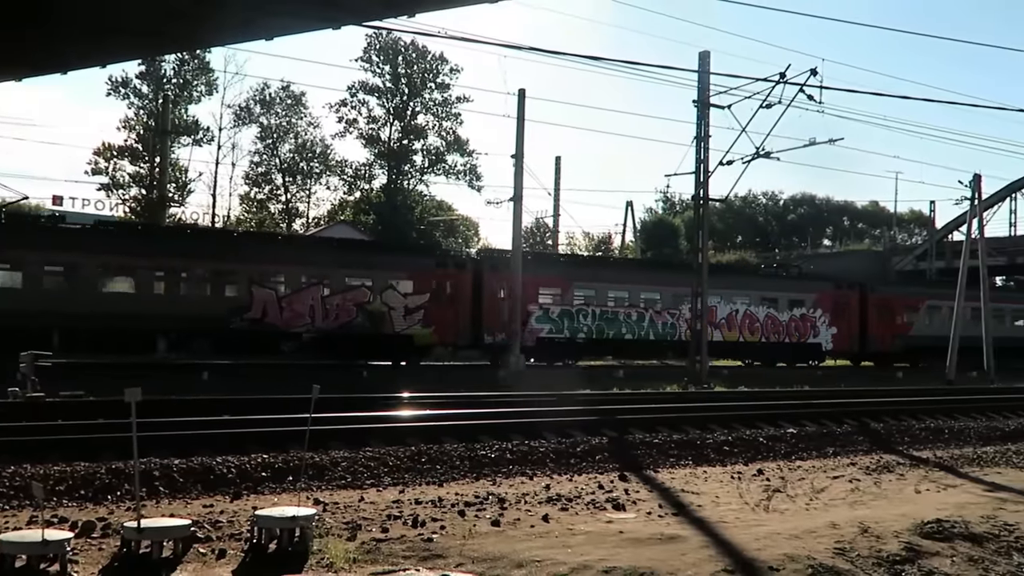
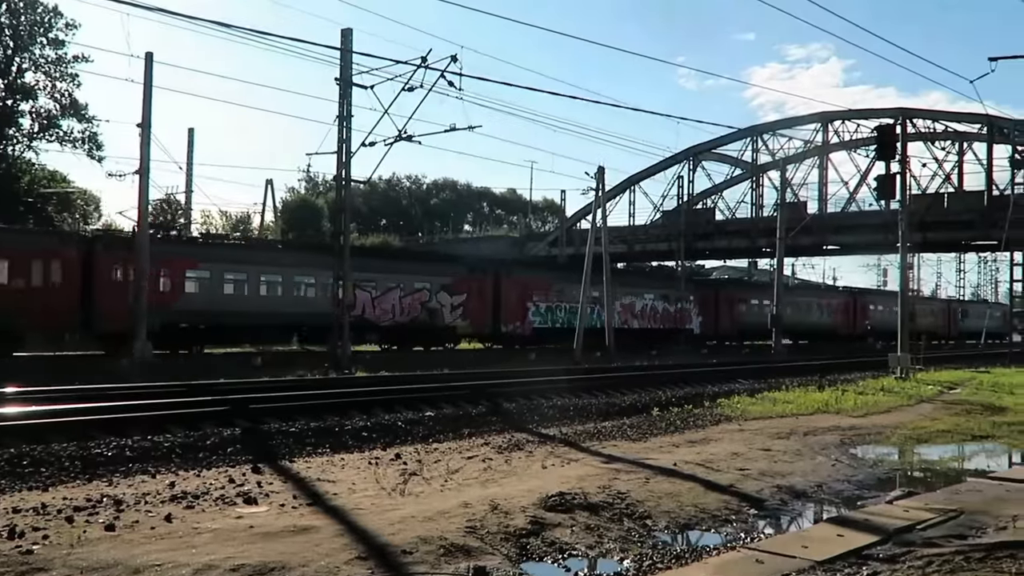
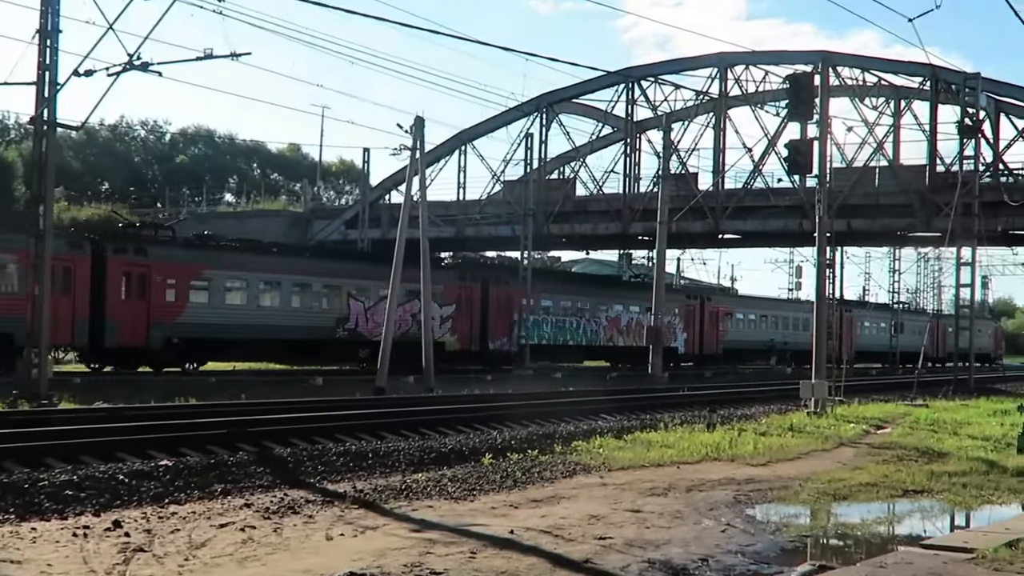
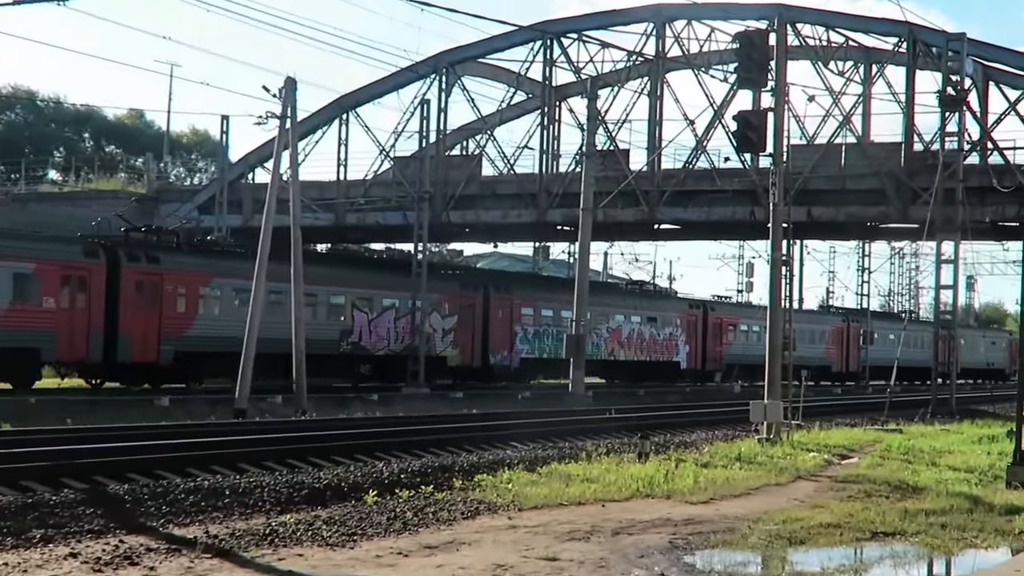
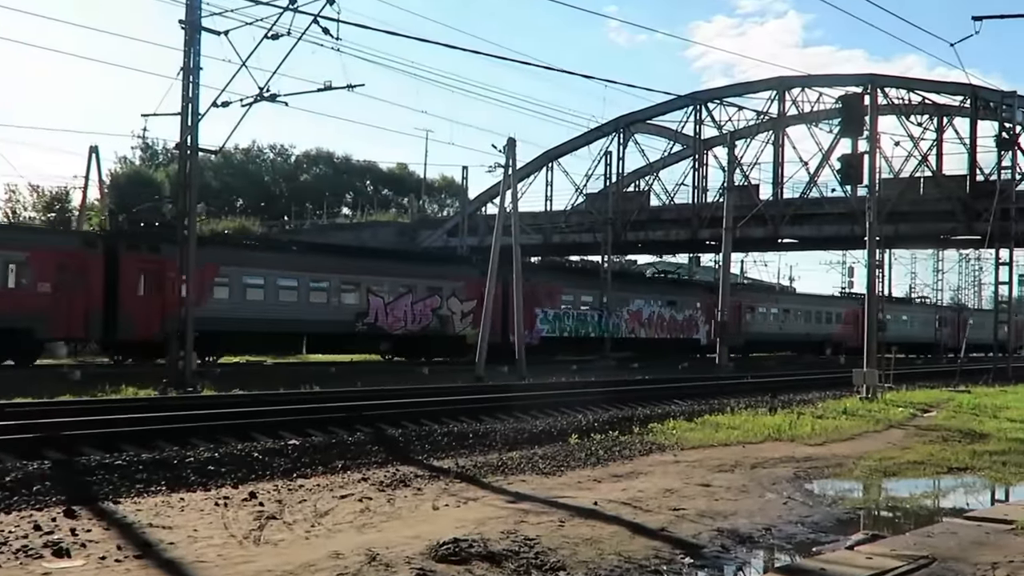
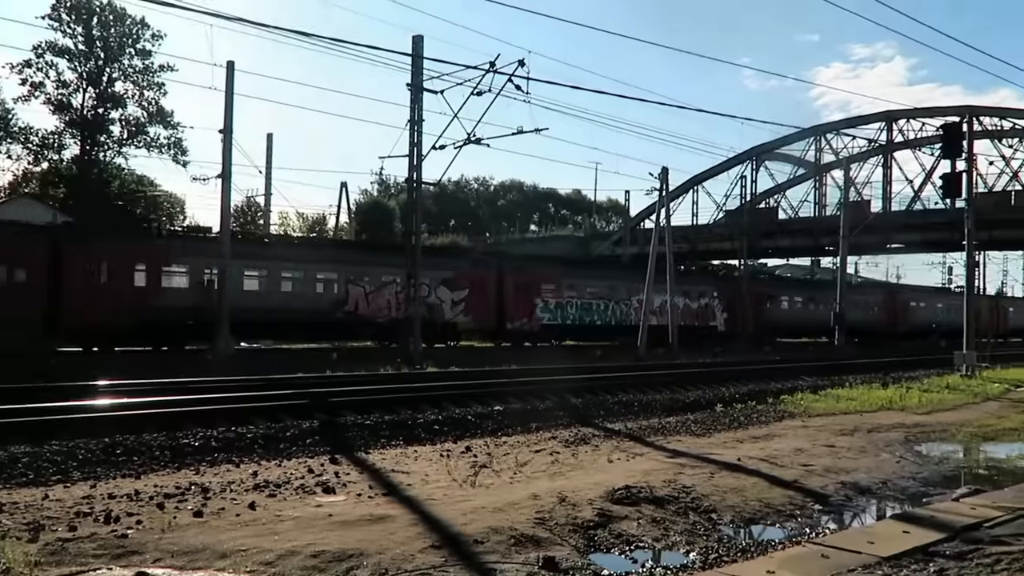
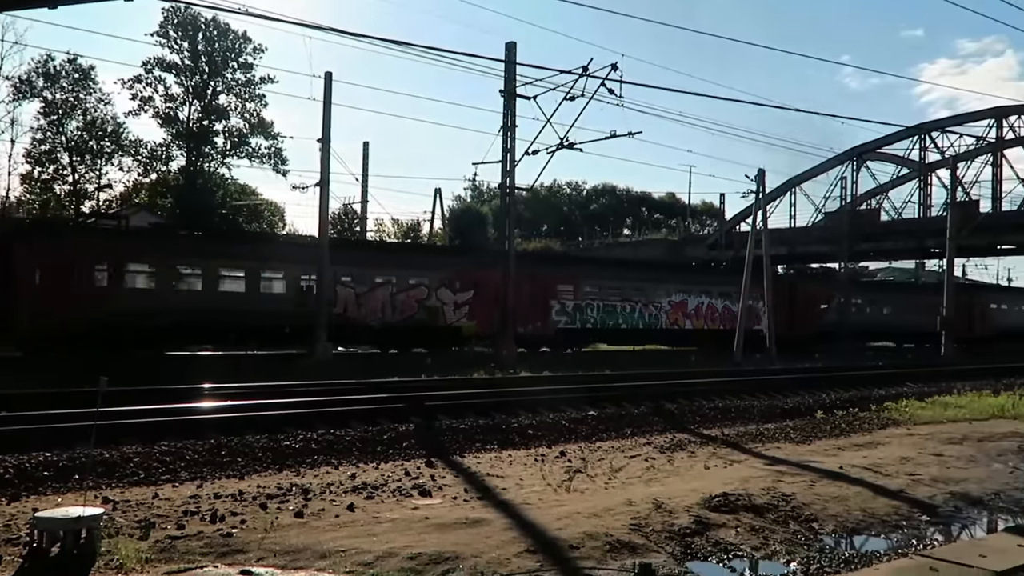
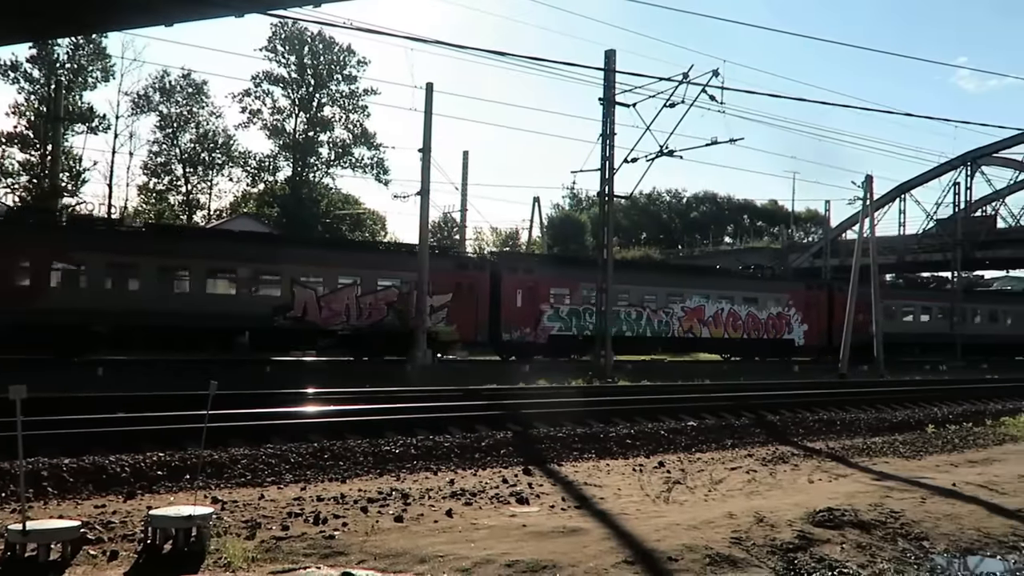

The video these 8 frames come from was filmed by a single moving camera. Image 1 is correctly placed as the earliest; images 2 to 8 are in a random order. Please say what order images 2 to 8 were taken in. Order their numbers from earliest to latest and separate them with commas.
8, 7, 6, 2, 5, 3, 4
